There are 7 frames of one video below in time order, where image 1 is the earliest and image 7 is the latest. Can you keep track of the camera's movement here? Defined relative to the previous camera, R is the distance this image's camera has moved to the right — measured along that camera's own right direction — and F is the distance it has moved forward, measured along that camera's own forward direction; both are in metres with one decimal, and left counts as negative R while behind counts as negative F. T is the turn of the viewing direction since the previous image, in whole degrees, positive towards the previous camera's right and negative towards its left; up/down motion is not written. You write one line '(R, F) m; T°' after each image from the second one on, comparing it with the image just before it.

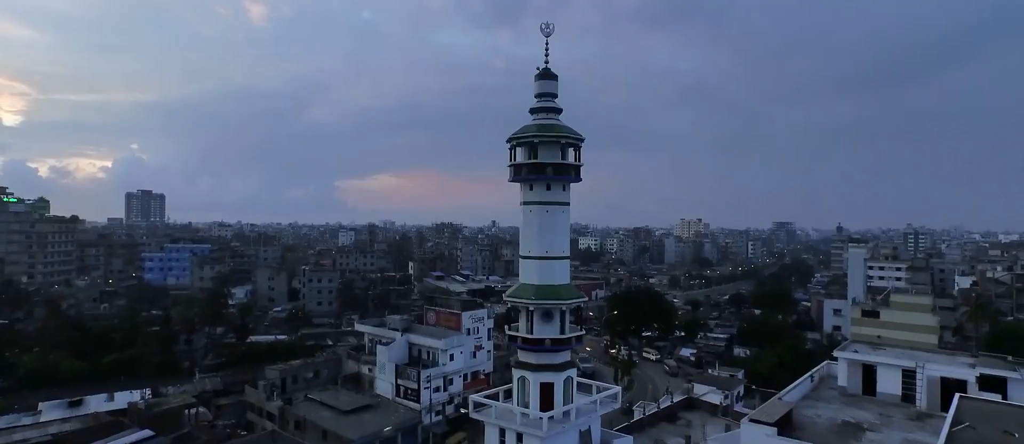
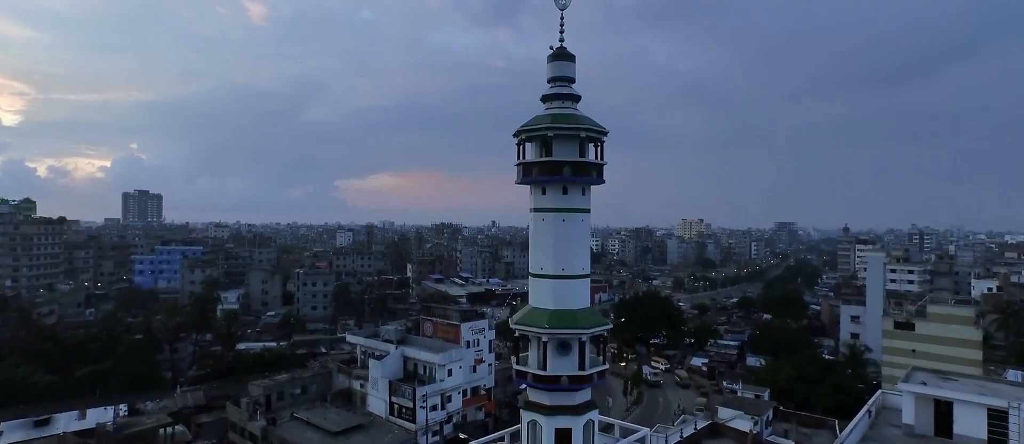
(-0.1, +1.5) m; 0°
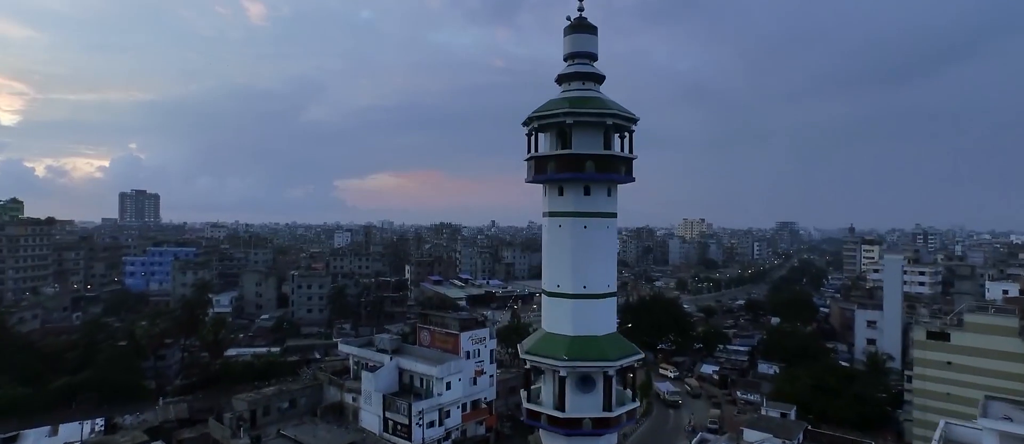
(-0.1, +1.3) m; 0°
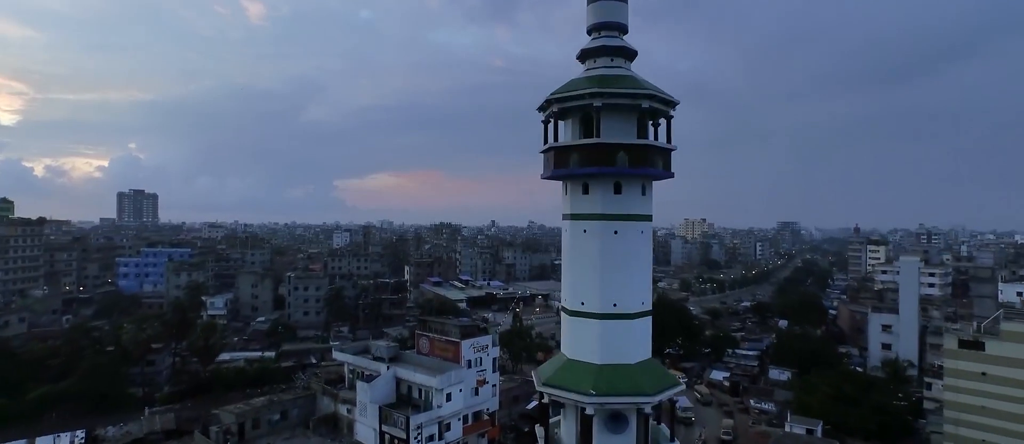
(-0.1, +1.0) m; 0°
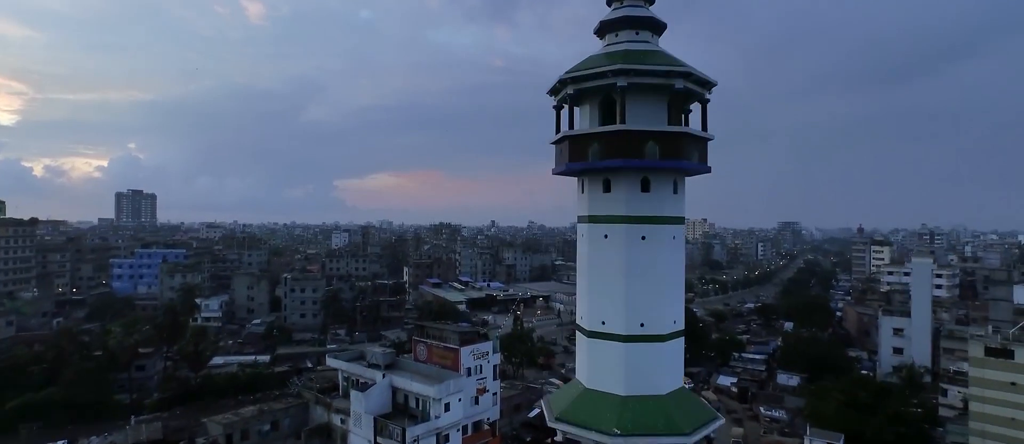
(0.0, +0.8) m; 0°
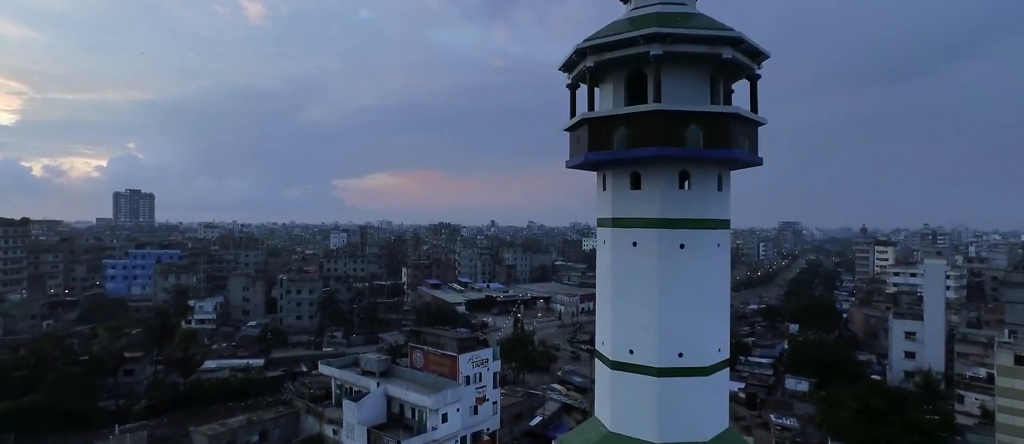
(0.0, +0.8) m; 0°
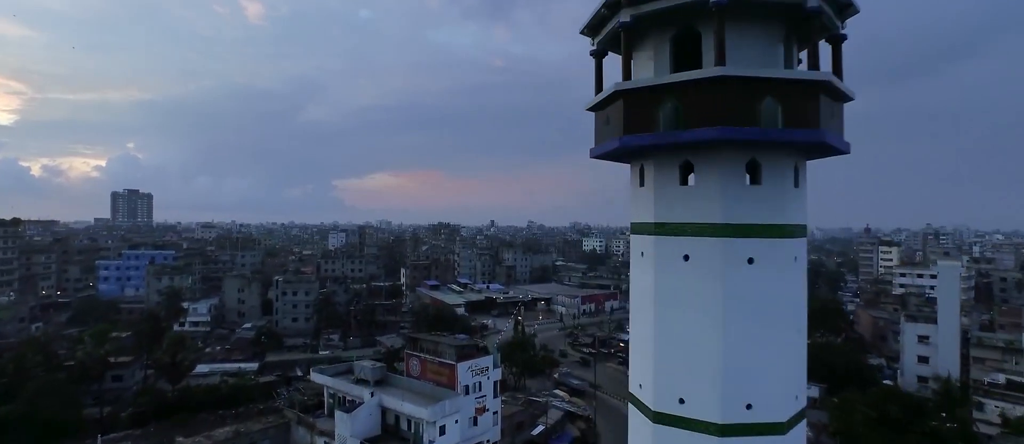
(0.0, +0.8) m; 0°
